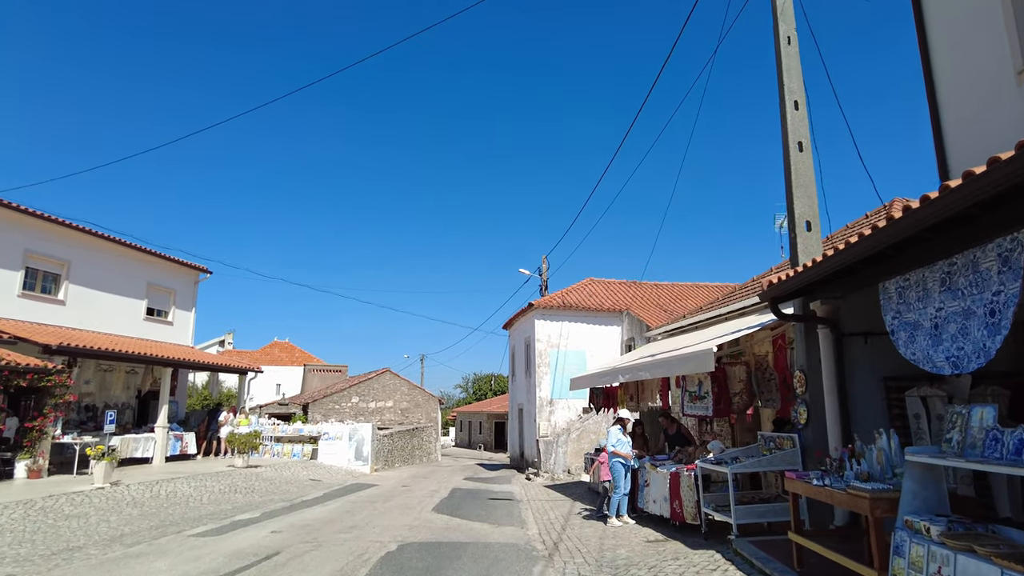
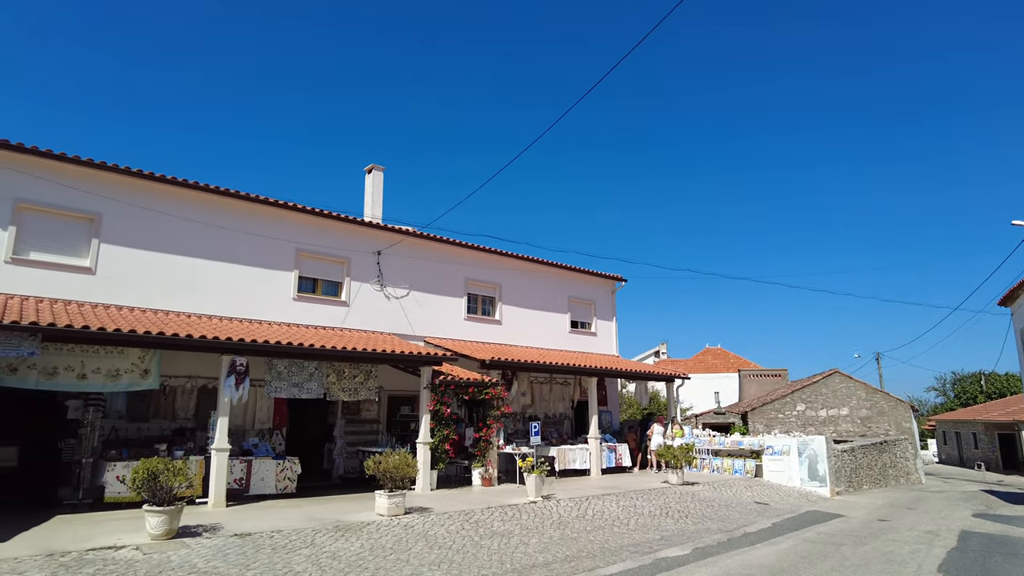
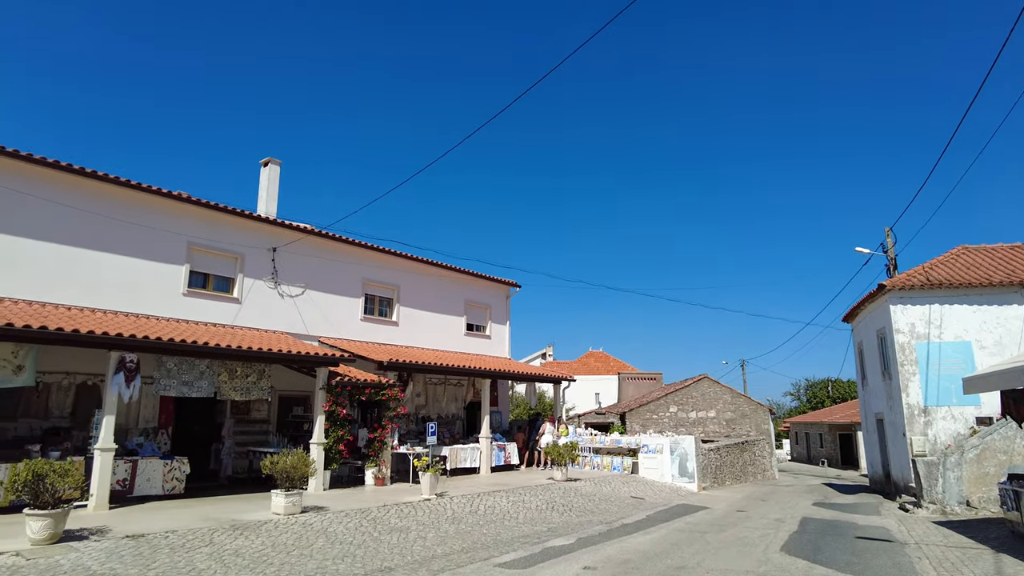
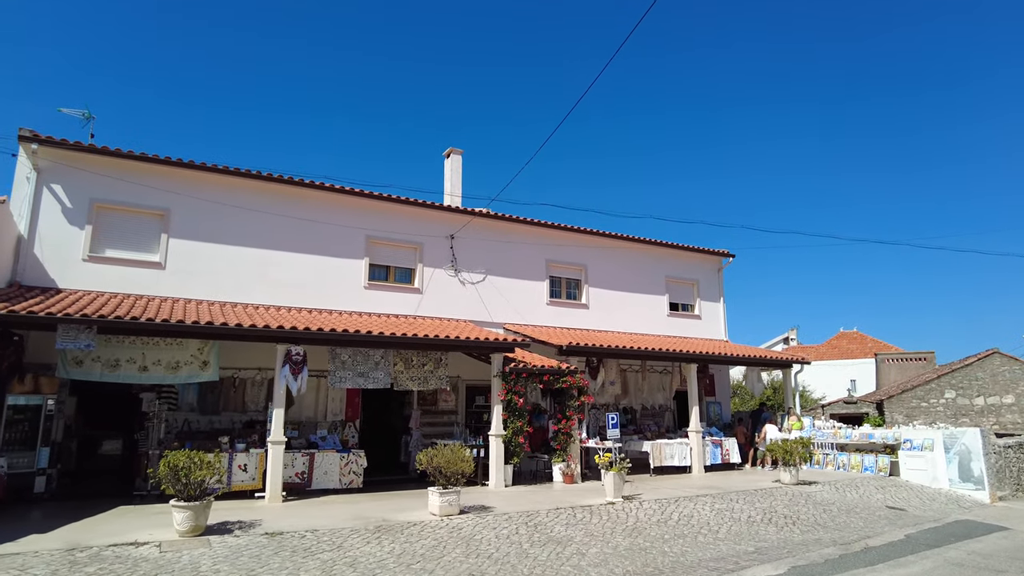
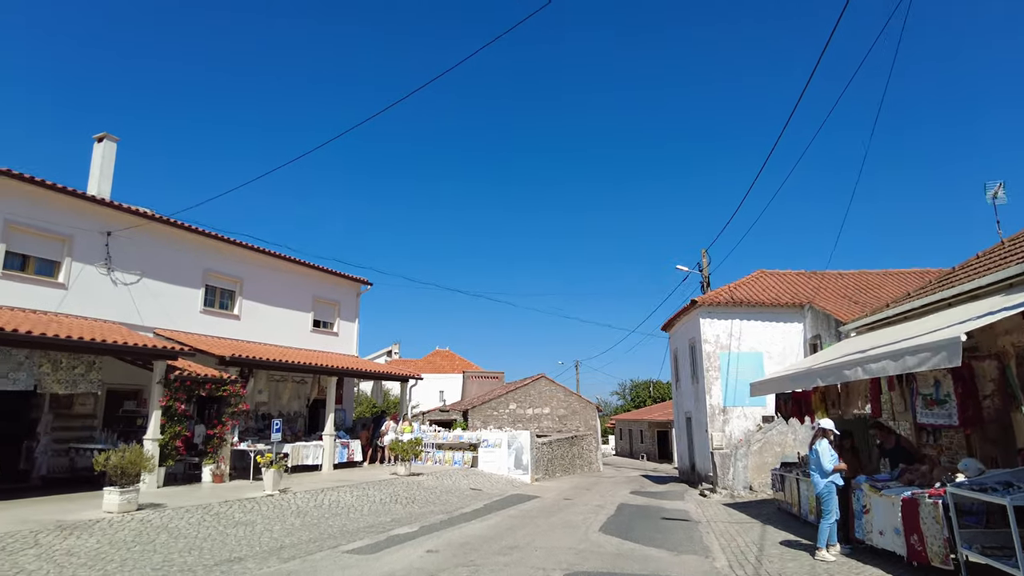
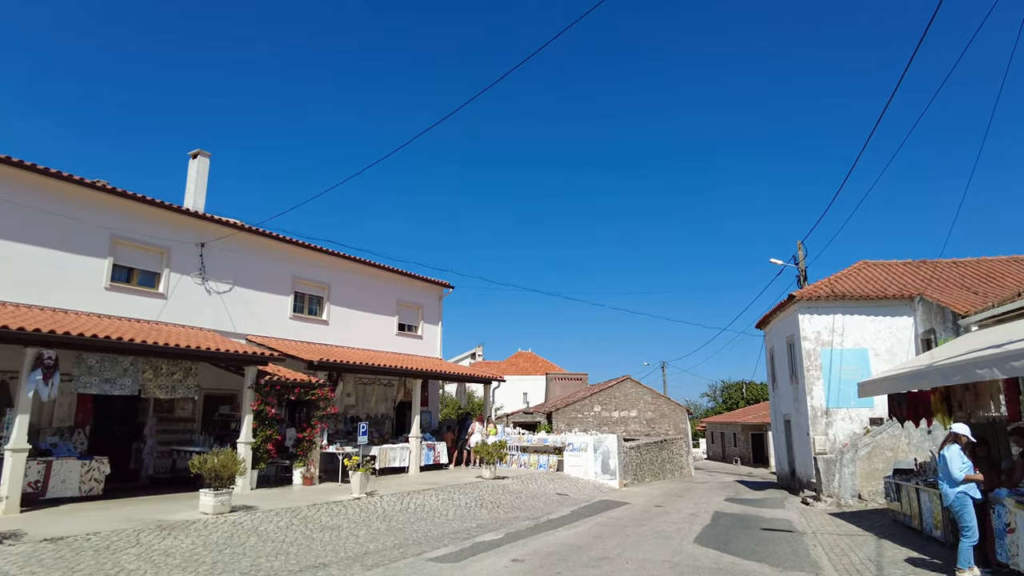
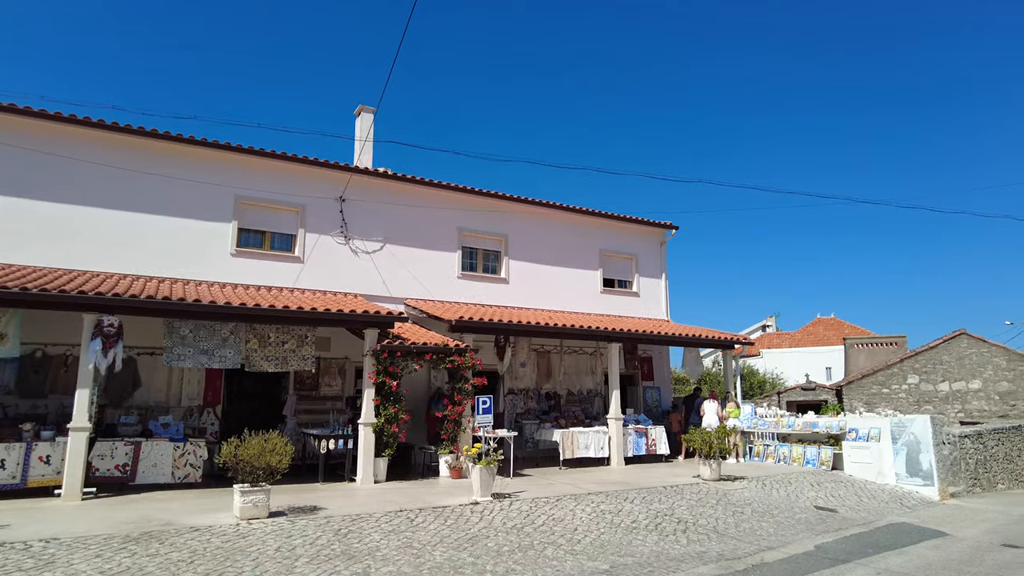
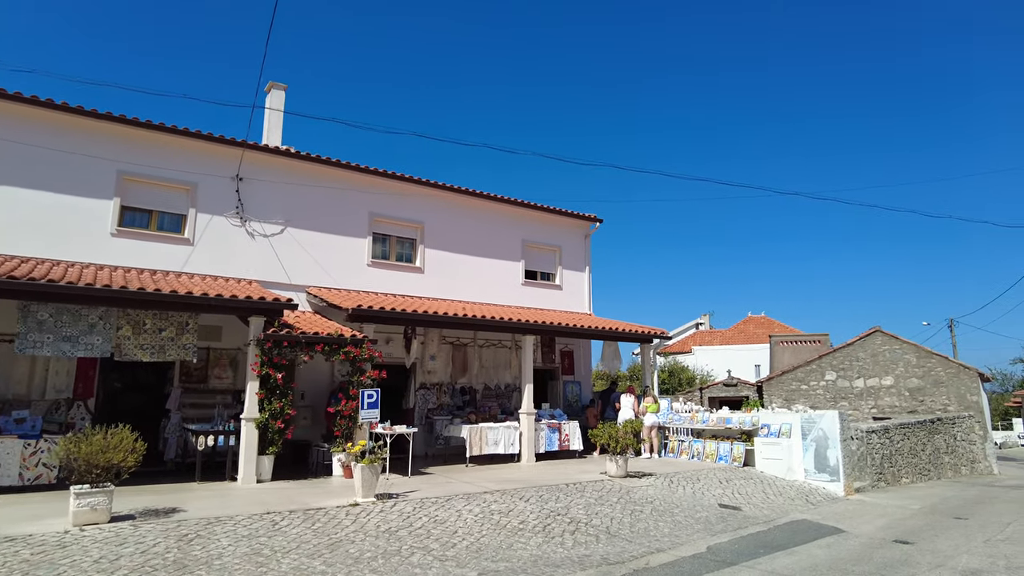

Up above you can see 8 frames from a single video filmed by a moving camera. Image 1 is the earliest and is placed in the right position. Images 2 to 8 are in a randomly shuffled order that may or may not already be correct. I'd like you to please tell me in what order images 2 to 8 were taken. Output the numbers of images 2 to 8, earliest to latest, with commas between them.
5, 6, 3, 2, 4, 7, 8
